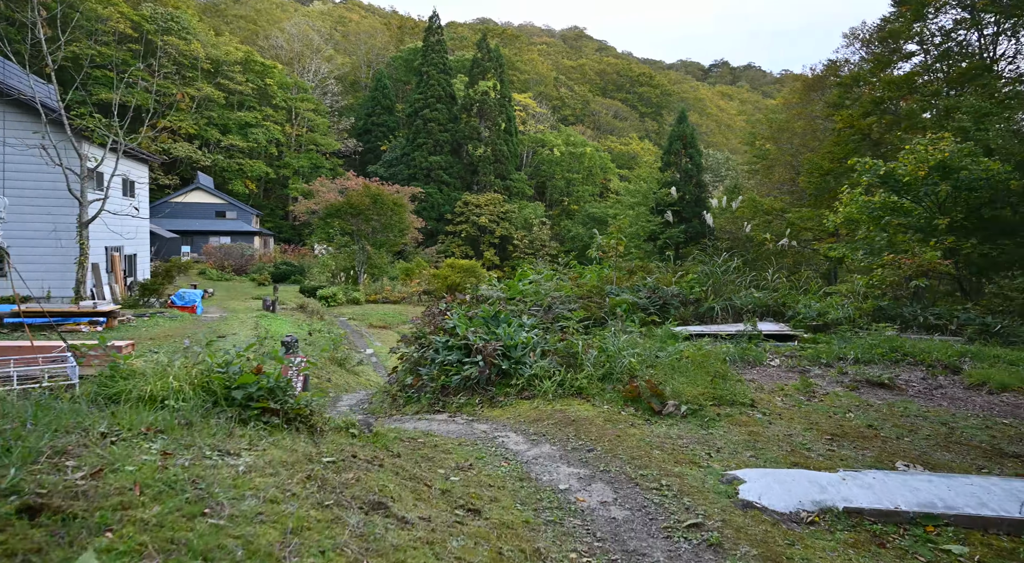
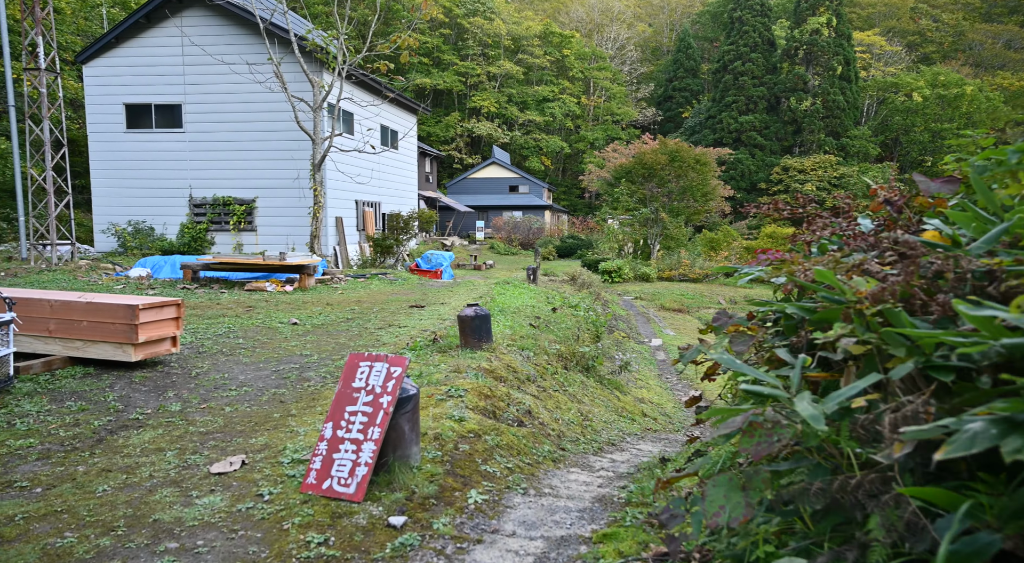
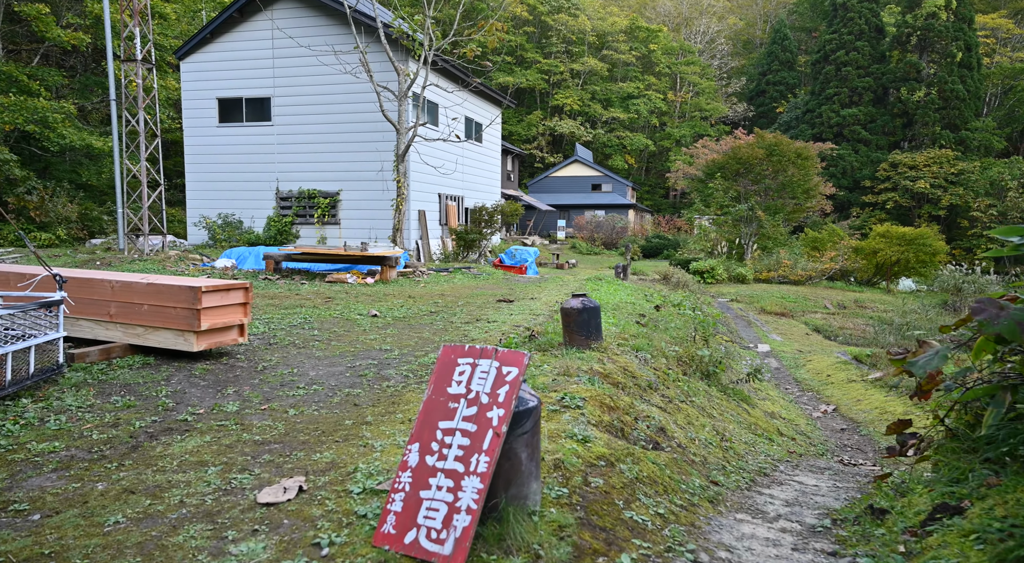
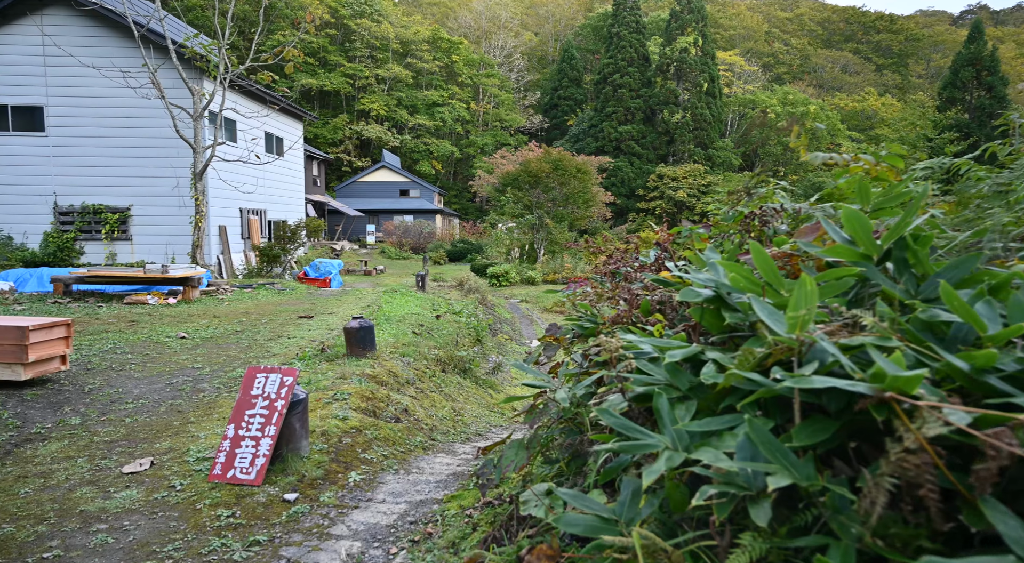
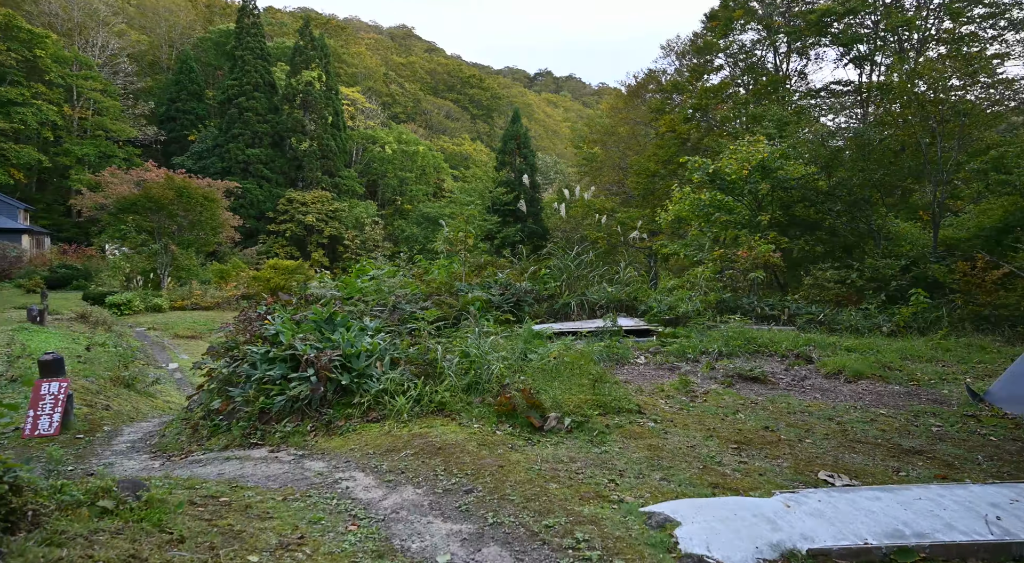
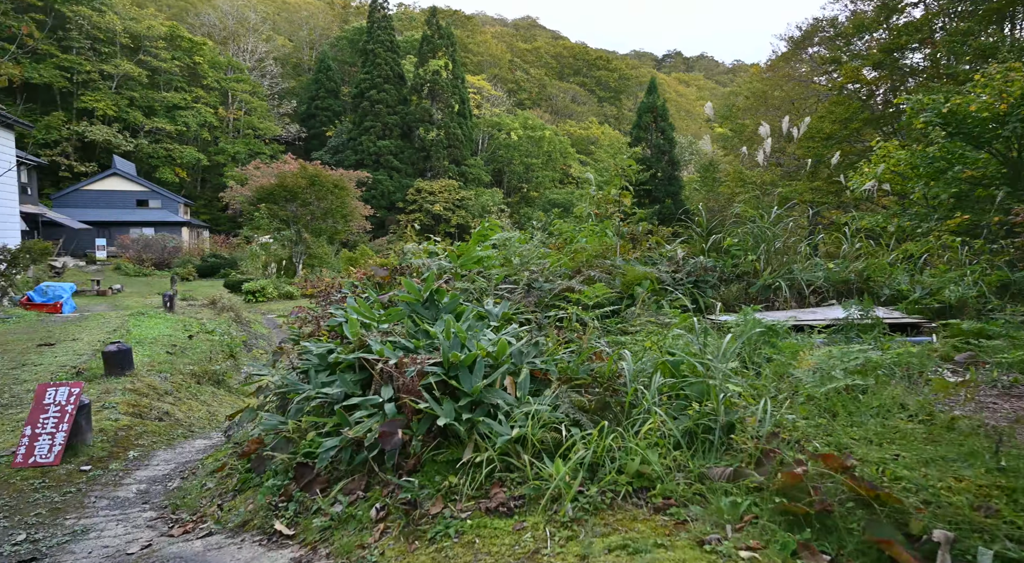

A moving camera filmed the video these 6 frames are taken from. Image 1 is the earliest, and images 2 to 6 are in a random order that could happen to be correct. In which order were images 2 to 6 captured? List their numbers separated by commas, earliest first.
5, 6, 4, 2, 3
